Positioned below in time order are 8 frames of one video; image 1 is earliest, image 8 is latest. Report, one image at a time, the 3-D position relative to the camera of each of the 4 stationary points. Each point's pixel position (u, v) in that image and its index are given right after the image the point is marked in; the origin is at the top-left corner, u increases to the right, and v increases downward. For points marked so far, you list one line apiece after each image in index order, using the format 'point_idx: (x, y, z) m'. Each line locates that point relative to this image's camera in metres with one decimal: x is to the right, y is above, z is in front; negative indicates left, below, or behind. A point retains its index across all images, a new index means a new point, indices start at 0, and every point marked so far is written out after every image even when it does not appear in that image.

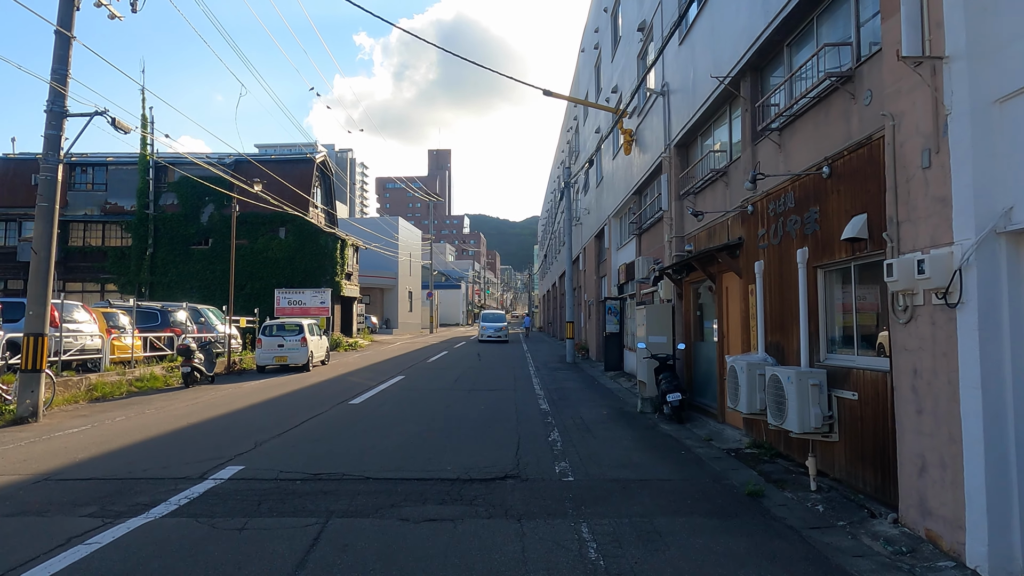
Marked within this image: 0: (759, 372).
0: (+2.9, -1.0, +7.8) m
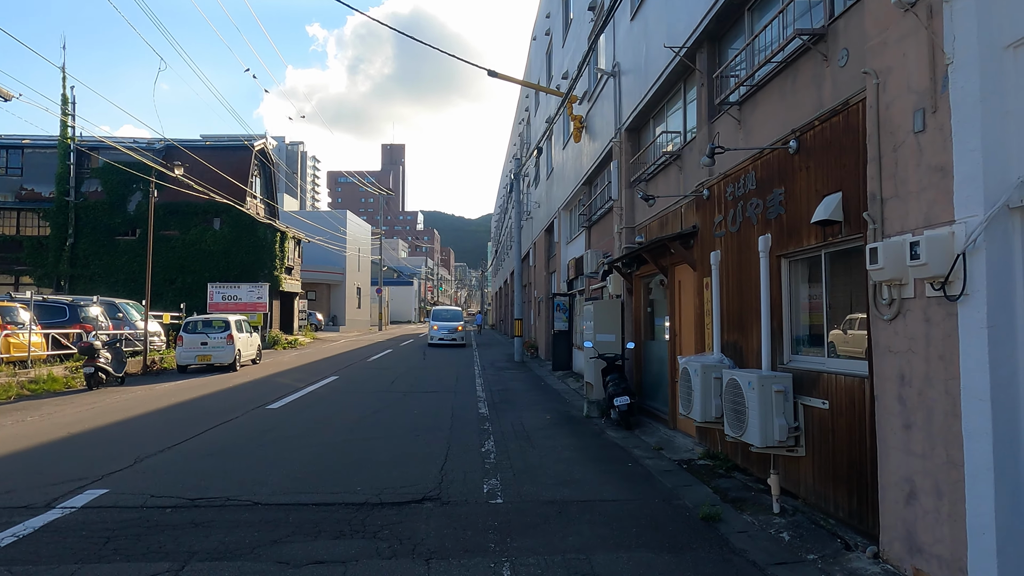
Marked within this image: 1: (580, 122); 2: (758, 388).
0: (+2.1, -0.9, +6.9) m
1: (+1.7, +4.0, +16.2) m
2: (+2.1, -0.8, +5.6) m
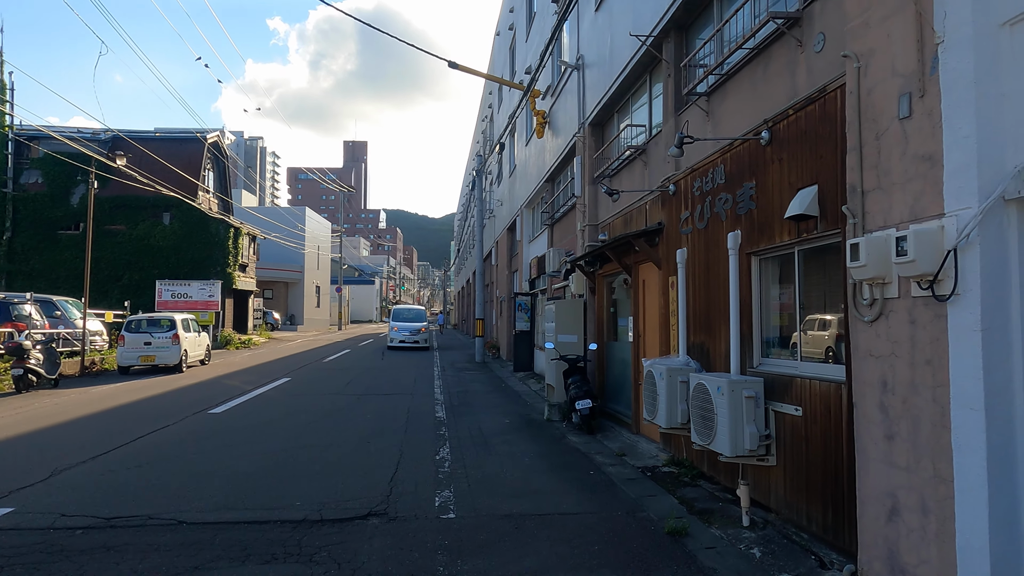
0: (+1.7, -0.9, +6.6) m
1: (+0.7, +4.1, +15.8) m
2: (+1.7, -0.8, +5.3) m
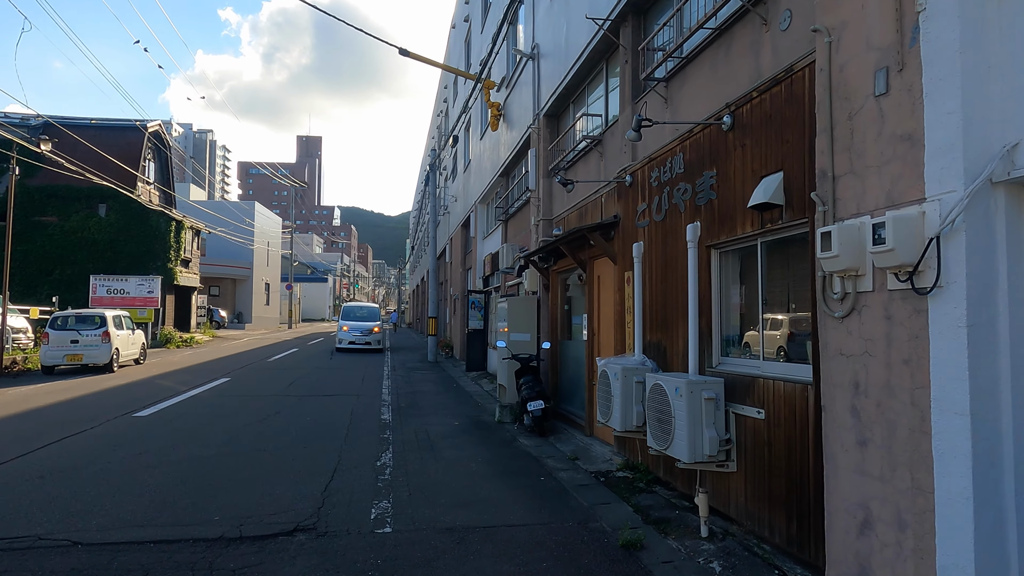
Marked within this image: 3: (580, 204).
0: (+1.2, -0.9, +6.2) m
1: (-0.3, +4.1, +15.4) m
2: (+1.3, -0.8, +4.9) m
3: (+1.0, +1.2, +9.5) m
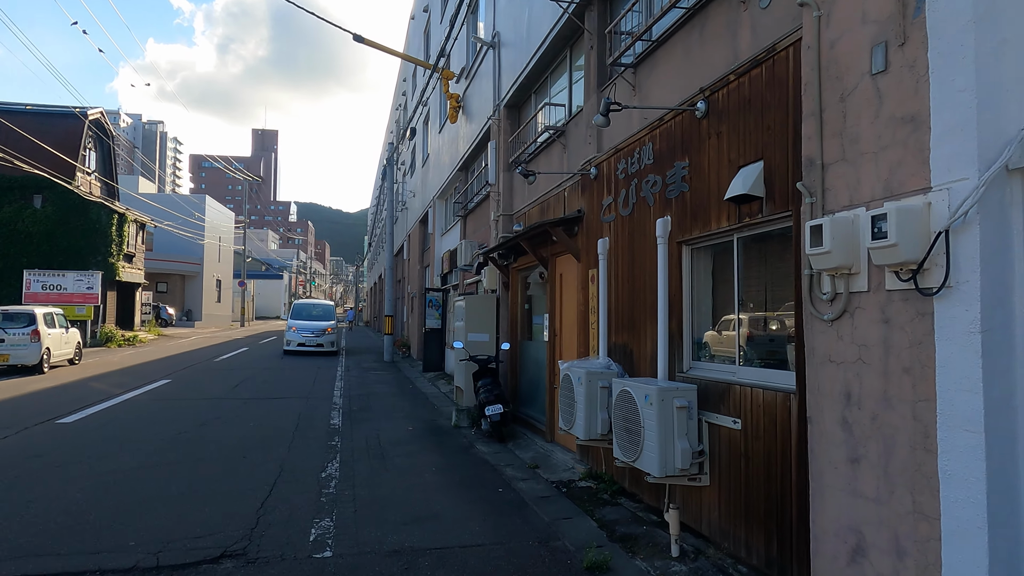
0: (+0.8, -0.8, +5.8) m
1: (-1.2, +4.2, +14.8) m
2: (+1.0, -0.8, +4.5) m
3: (+0.4, +1.2, +9.0) m
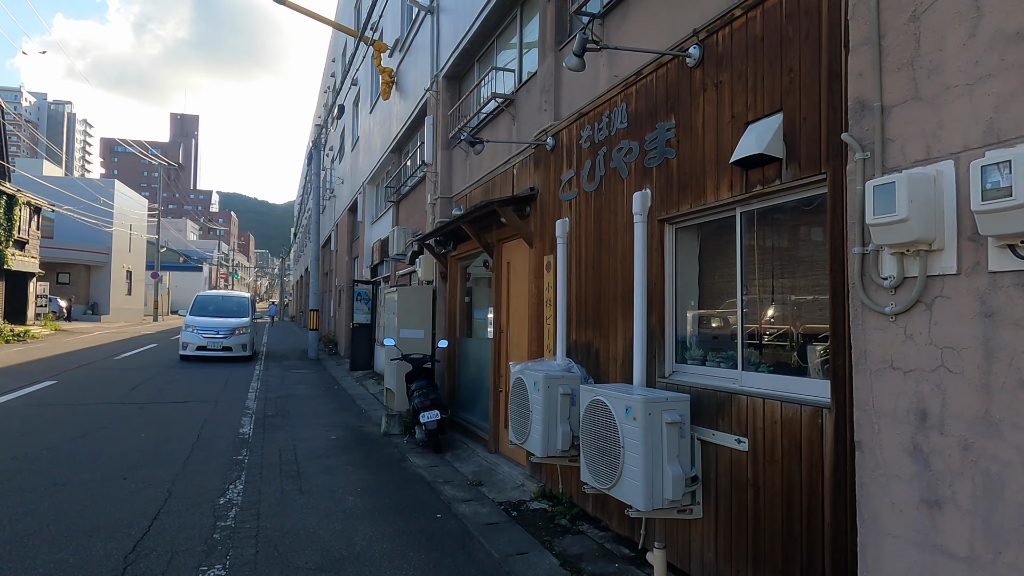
0: (+0.4, -0.8, +4.9) m
1: (-2.5, +4.3, +13.6) m
2: (+0.7, -0.7, +3.6) m
3: (-0.3, +1.3, +8.0) m
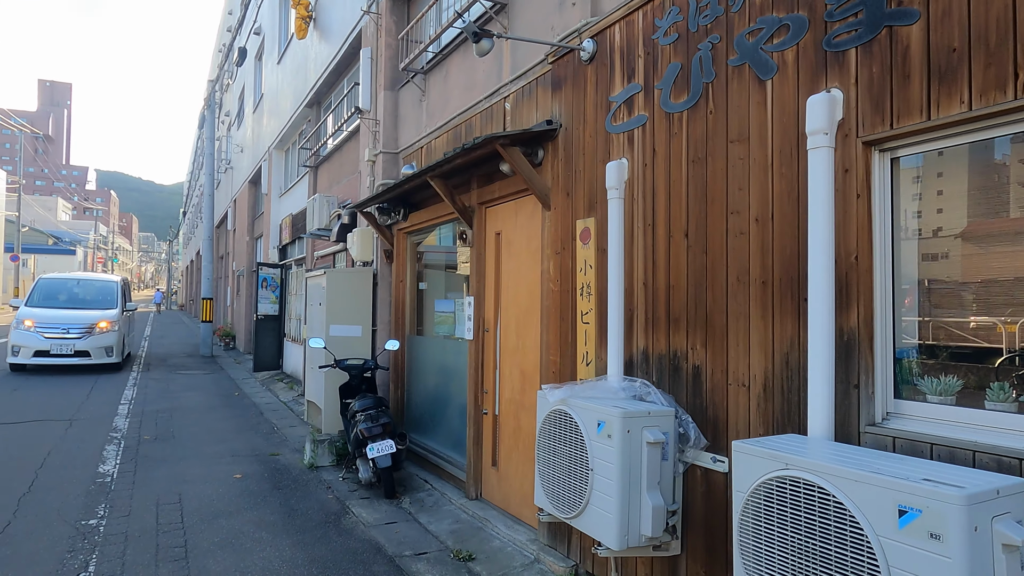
0: (+0.6, -0.7, +2.9) m
1: (-3.4, +4.6, +11.0) m
2: (+1.1, -0.6, +1.7) m
3: (-0.5, +1.5, +5.9) m
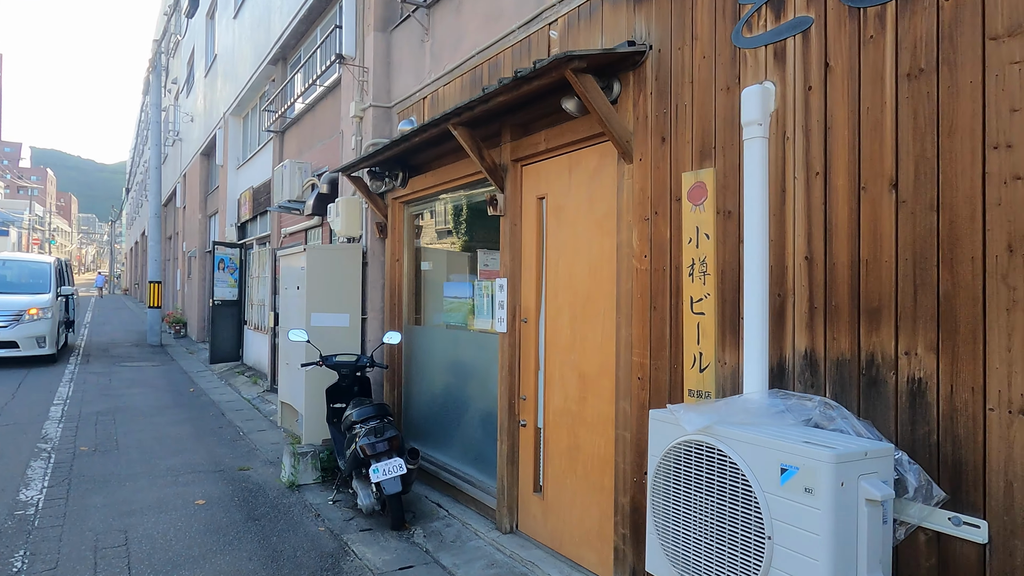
0: (+1.0, -0.6, +1.9) m
1: (-3.5, +4.9, +9.6) m
2: (+1.6, -0.6, +0.7) m
3: (-0.3, +1.6, +4.7) m
